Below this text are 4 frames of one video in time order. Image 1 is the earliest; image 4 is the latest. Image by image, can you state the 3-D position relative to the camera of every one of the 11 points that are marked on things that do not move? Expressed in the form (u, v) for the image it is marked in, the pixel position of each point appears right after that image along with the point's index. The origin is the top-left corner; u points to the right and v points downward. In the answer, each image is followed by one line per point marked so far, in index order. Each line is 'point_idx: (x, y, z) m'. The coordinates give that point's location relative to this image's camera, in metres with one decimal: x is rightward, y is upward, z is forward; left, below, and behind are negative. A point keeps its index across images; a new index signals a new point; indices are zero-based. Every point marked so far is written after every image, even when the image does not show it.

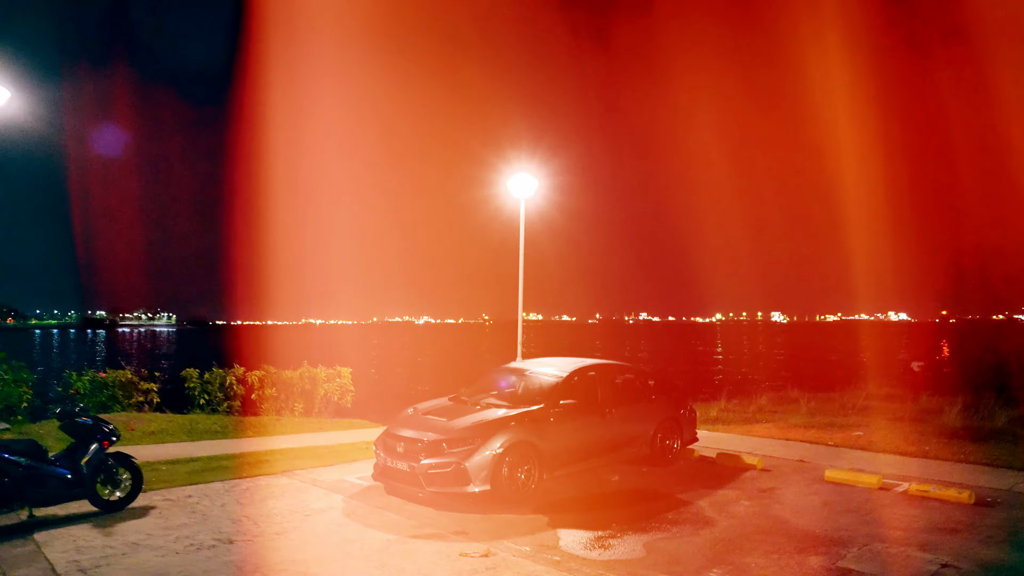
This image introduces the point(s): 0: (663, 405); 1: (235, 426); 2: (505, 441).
0: (+2.3, -1.7, +10.3) m
1: (-5.7, -2.8, +14.1) m
2: (-0.1, -1.8, +8.1) m
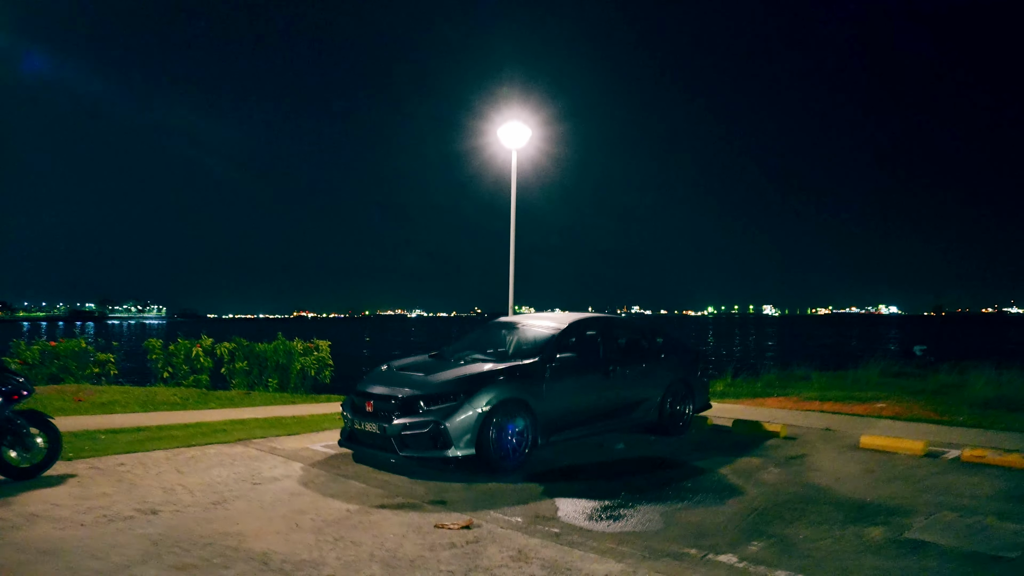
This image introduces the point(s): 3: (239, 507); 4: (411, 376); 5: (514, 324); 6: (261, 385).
0: (+2.1, -1.0, +9.1) m
1: (-5.9, -2.1, +12.9) m
2: (-0.2, -1.1, +6.9) m
3: (-2.2, -1.8, +5.6) m
4: (-1.1, -0.9, +7.3) m
5: (0.0, -0.5, +8.6) m
6: (-5.6, -2.2, +15.6) m
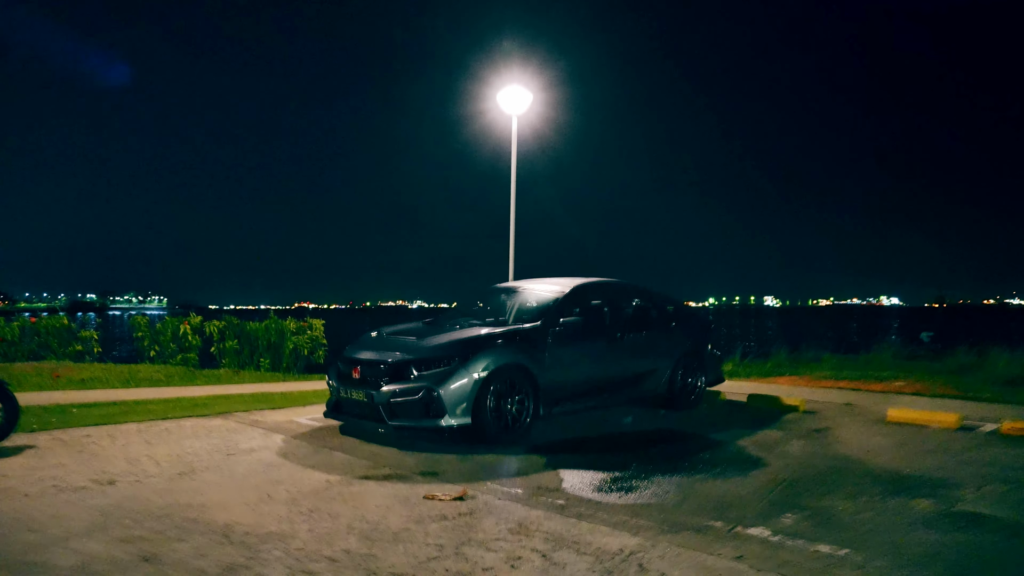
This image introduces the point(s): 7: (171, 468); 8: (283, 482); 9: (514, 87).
0: (+2.1, -0.6, +8.5) m
1: (-5.9, -1.6, +12.3) m
2: (-0.2, -0.7, +6.3) m
3: (-2.2, -1.4, +5.0) m
4: (-1.1, -0.5, +6.7) m
5: (0.0, 0.0, +8.0) m
6: (-5.6, -1.7, +15.0) m
7: (-2.6, -1.4, +5.3) m
8: (-1.6, -1.4, +4.9) m
9: (0.0, +3.5, +12.1) m
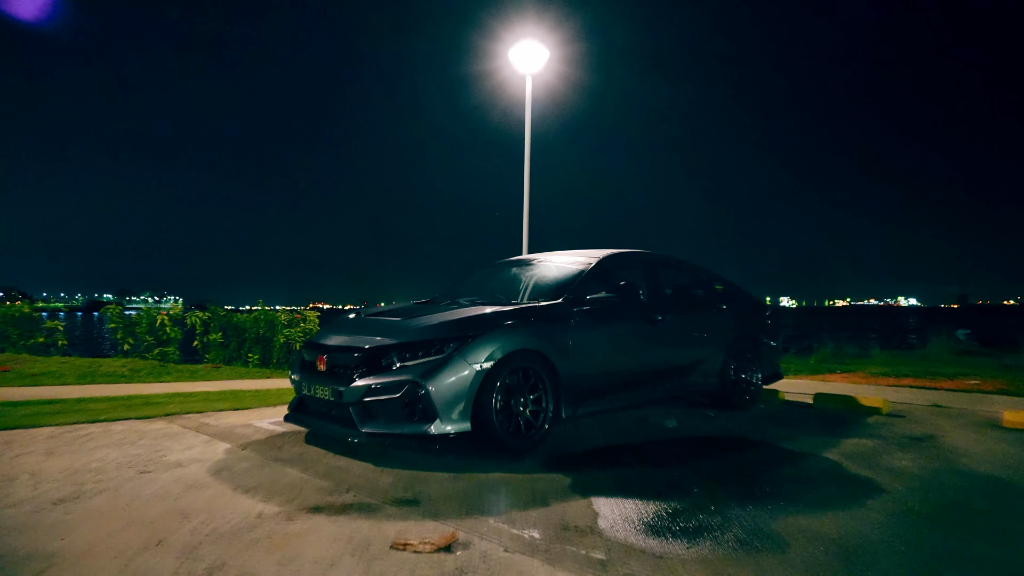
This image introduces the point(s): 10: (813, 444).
0: (+2.3, -0.3, +7.0) m
1: (-5.7, -1.3, +10.9) m
2: (-0.1, -0.4, +4.8) m
3: (-2.2, -1.1, +3.6) m
4: (-1.0, -0.3, +5.2) m
5: (+0.2, +0.2, +6.5) m
6: (-5.4, -1.4, +13.6) m
7: (-2.6, -1.1, +3.9) m
8: (-1.6, -1.1, +3.4) m
9: (+0.2, +3.8, +10.6) m
10: (+2.3, -1.2, +5.2) m
